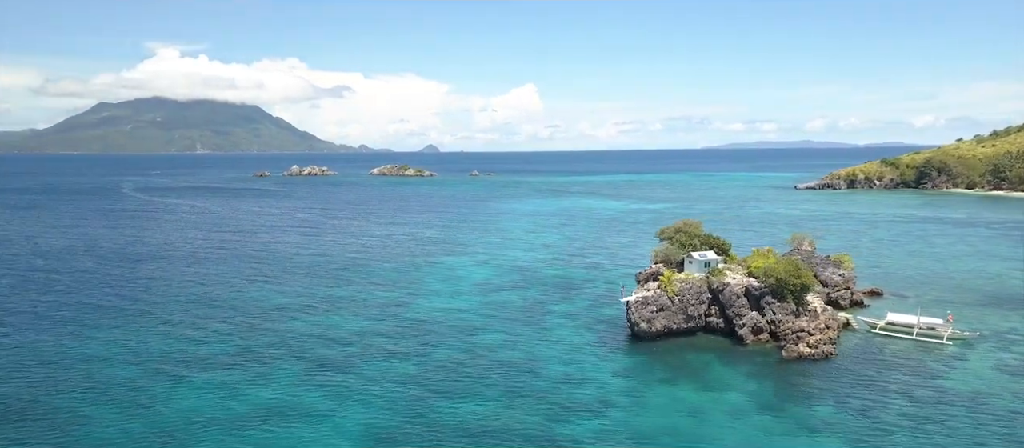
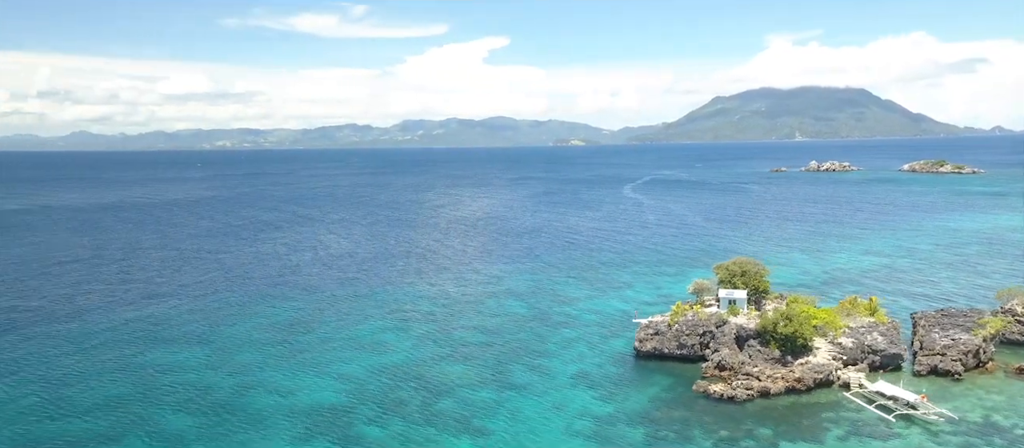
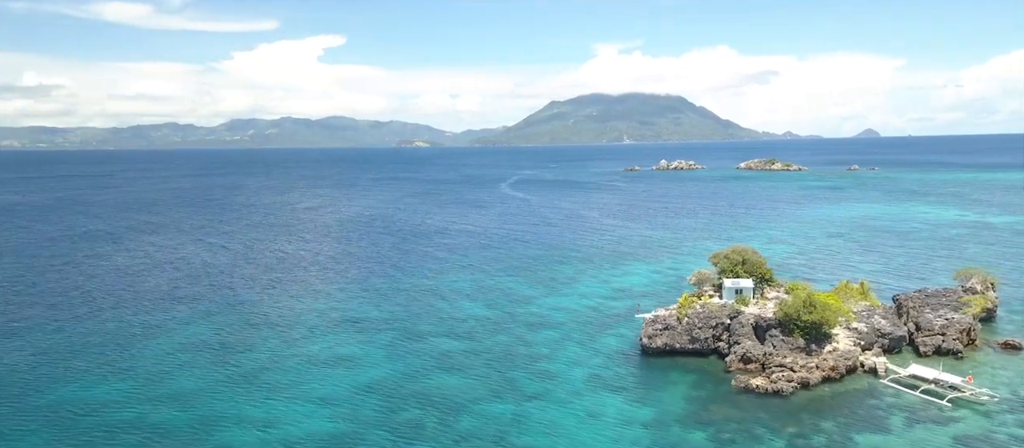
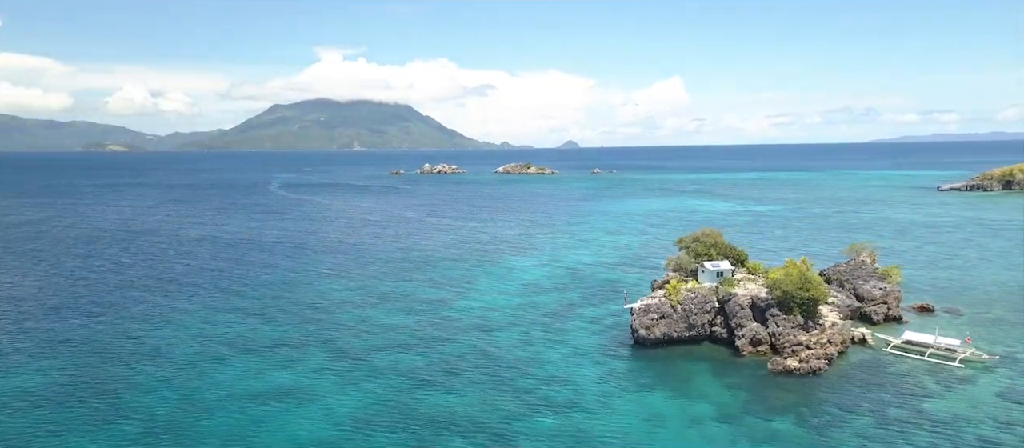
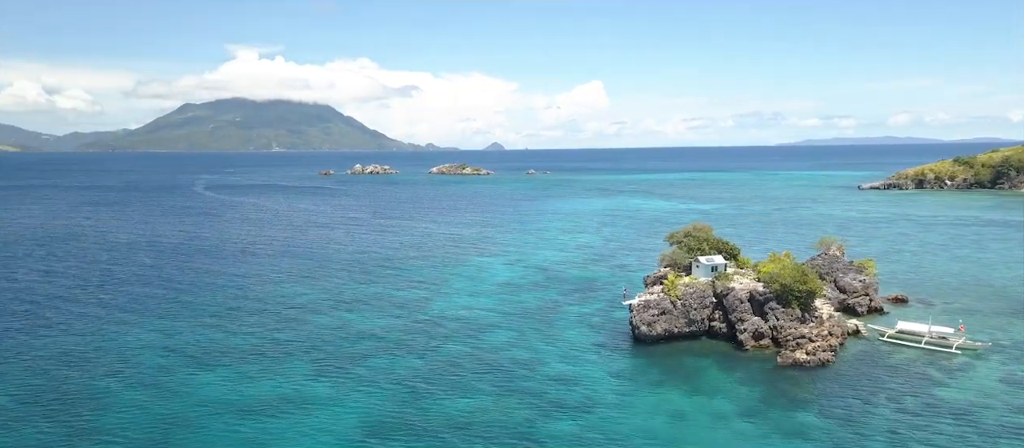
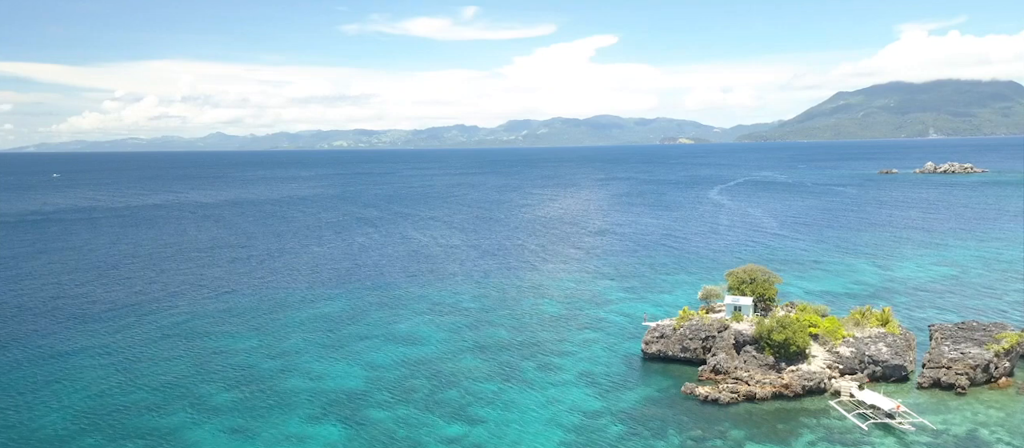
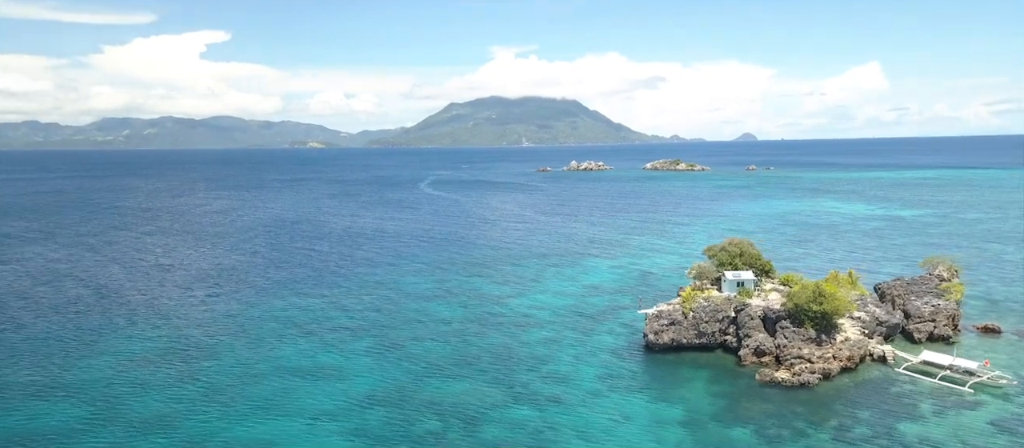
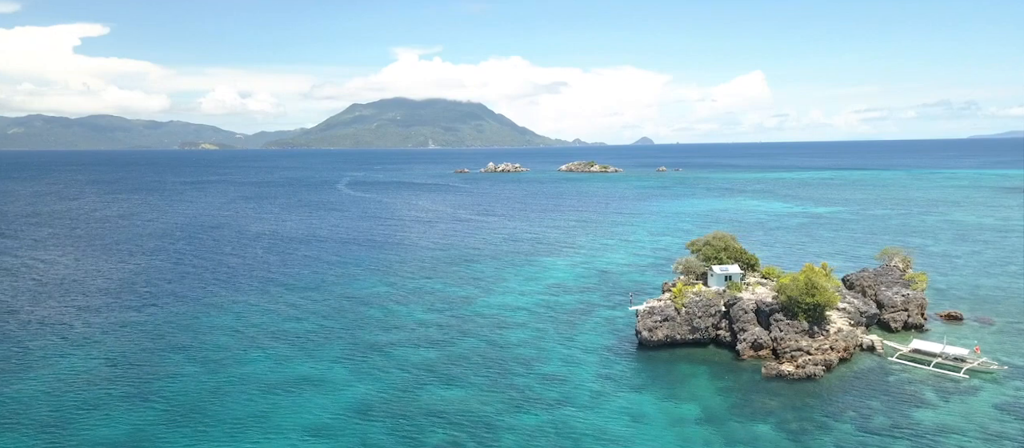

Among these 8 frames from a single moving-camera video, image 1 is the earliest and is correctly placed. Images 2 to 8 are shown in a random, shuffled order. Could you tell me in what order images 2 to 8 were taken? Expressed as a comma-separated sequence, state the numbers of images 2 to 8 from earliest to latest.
5, 4, 8, 7, 3, 2, 6
